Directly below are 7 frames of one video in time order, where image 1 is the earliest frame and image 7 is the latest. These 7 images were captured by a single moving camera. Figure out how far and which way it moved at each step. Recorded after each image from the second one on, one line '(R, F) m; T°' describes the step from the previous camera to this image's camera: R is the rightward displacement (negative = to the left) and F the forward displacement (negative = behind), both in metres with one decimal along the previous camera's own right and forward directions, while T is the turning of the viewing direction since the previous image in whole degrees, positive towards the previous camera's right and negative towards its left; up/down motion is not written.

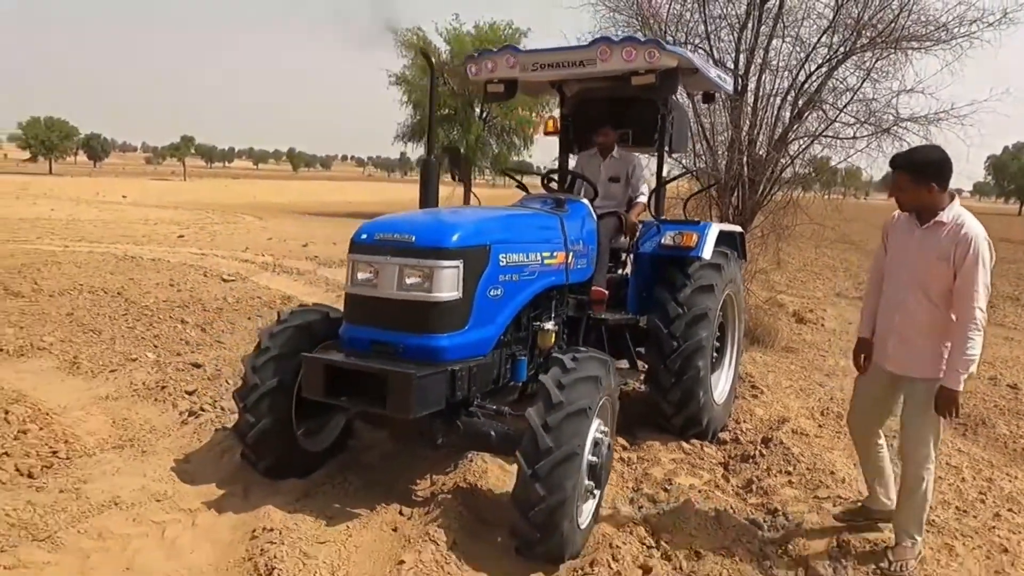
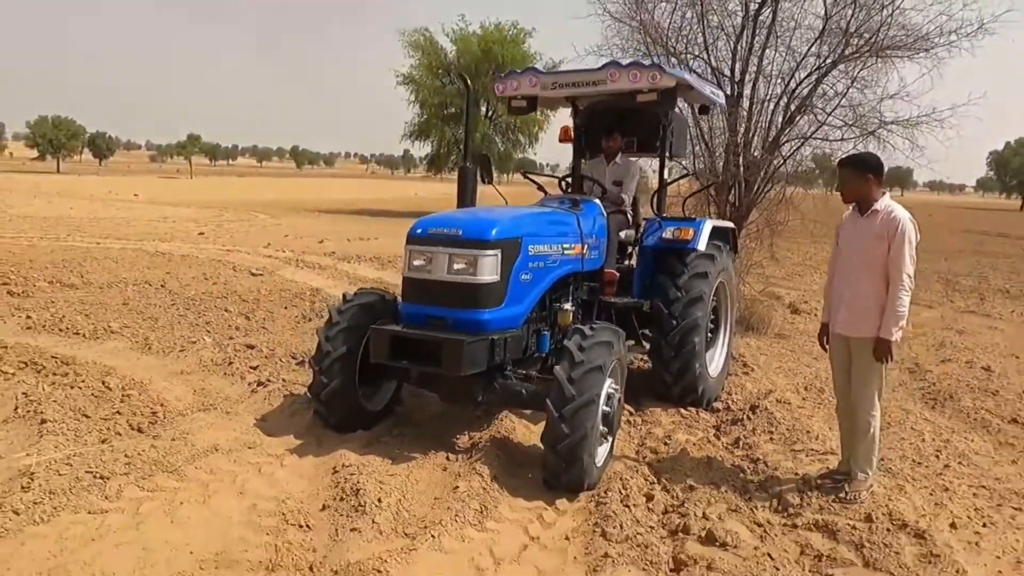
(-0.1, -0.7) m; 0°
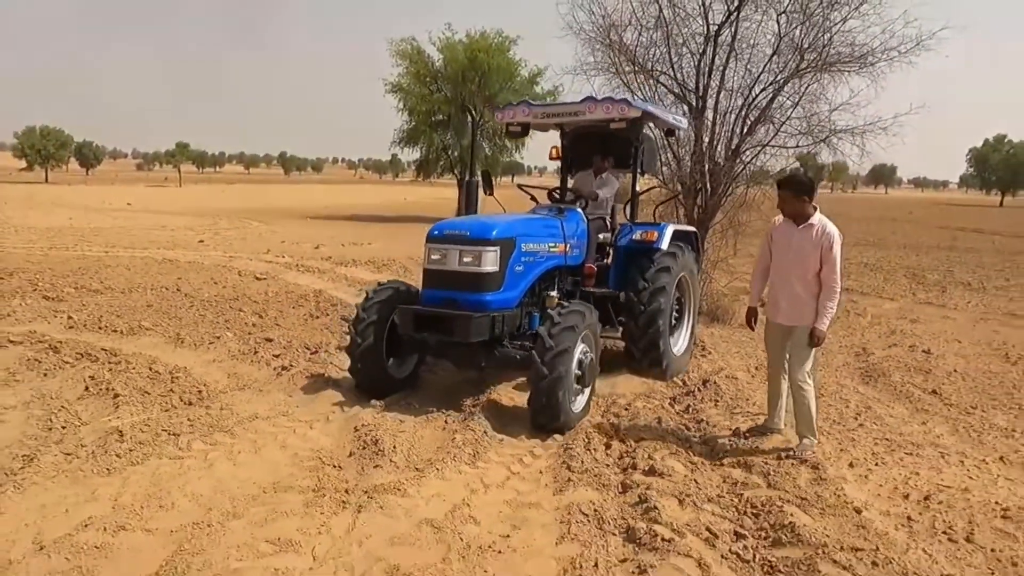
(0.0, -0.9) m; +1°
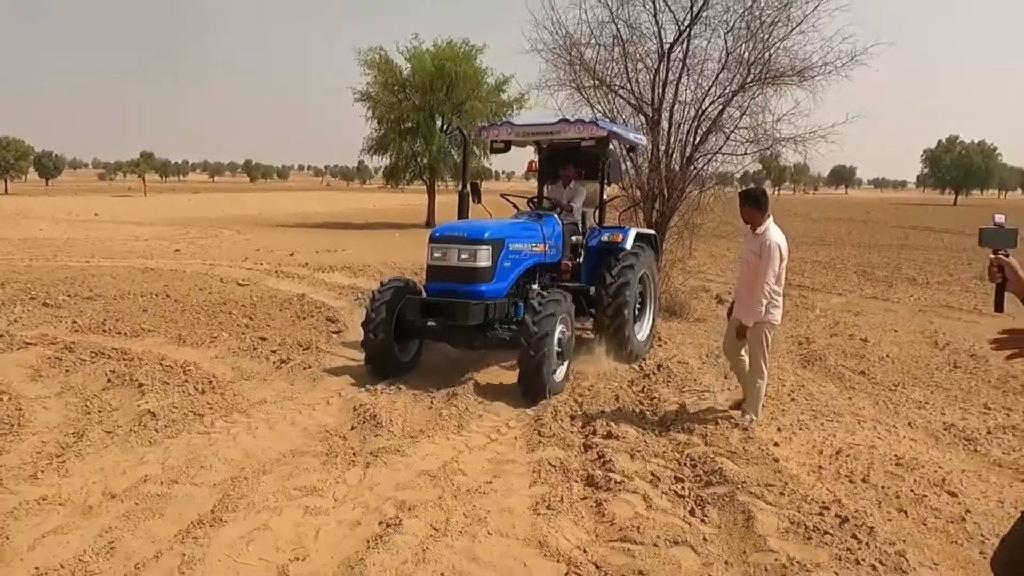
(0.0, -0.7) m; +2°
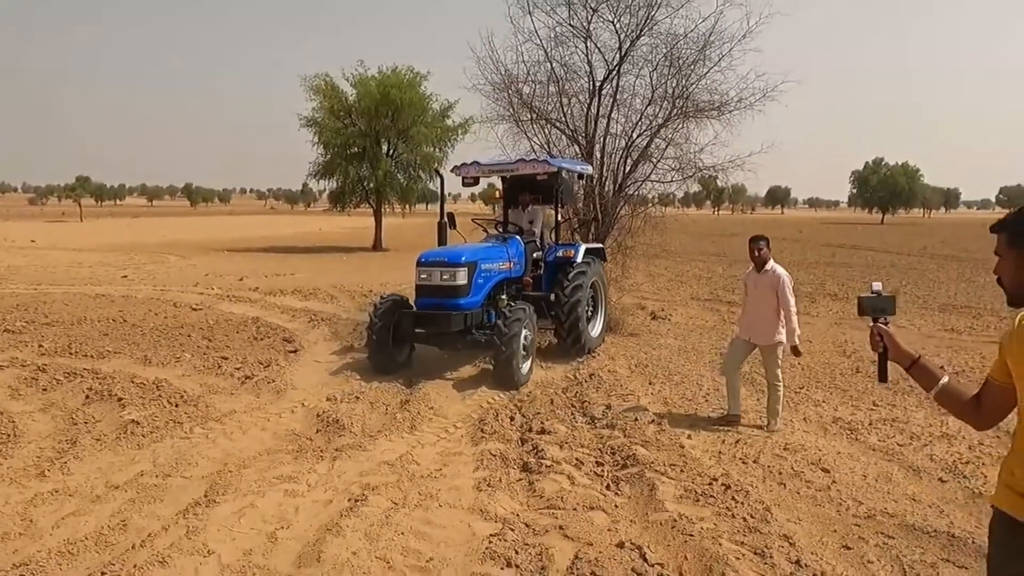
(0.0, -0.8) m; +4°
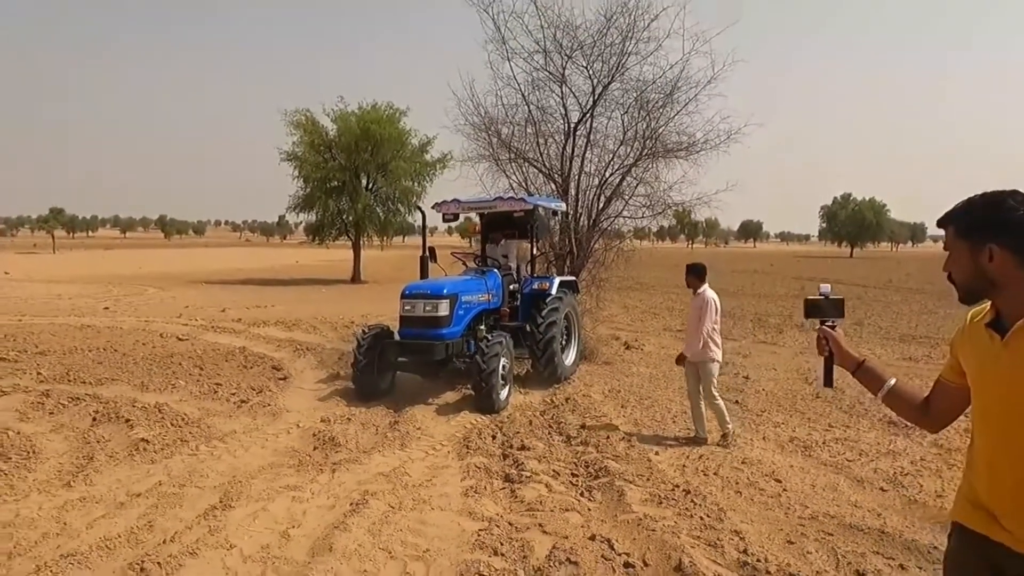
(0.0, -0.5) m; +2°
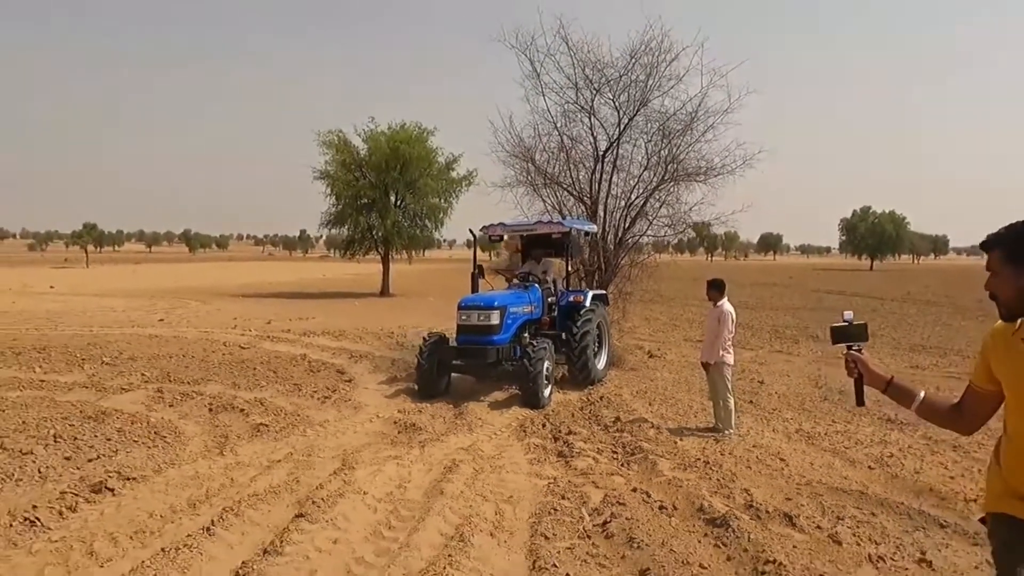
(-0.3, -1.3) m; -1°
